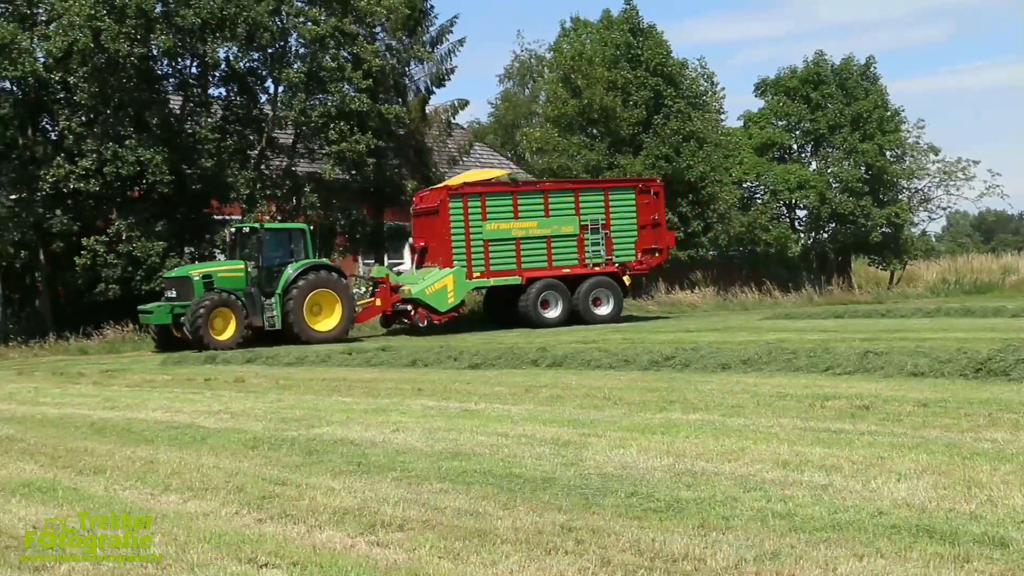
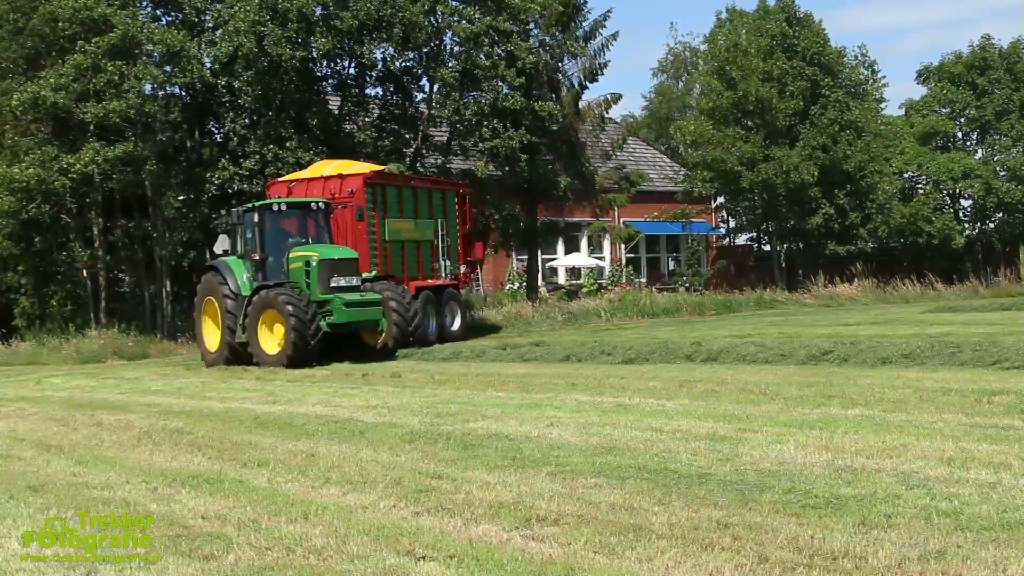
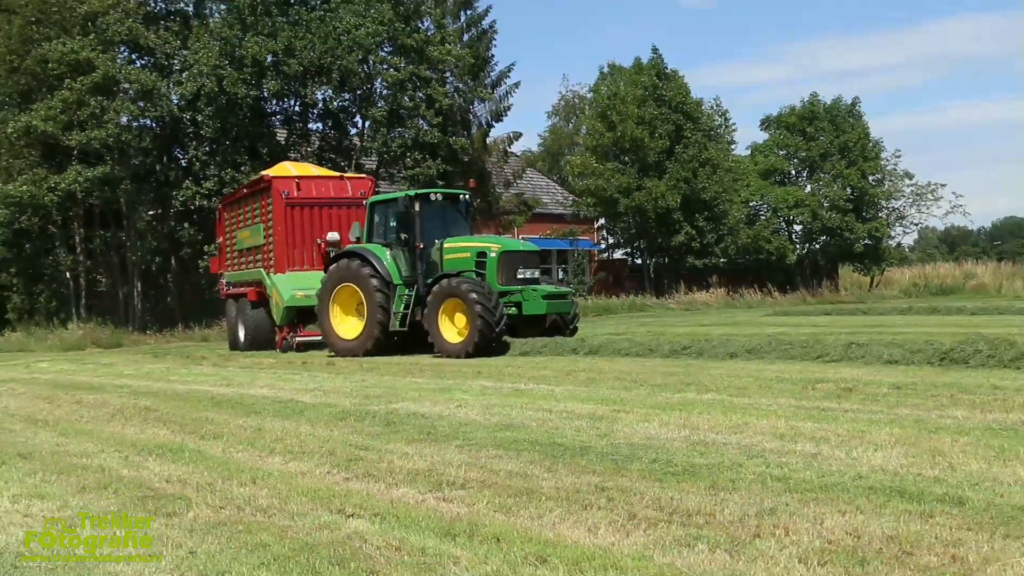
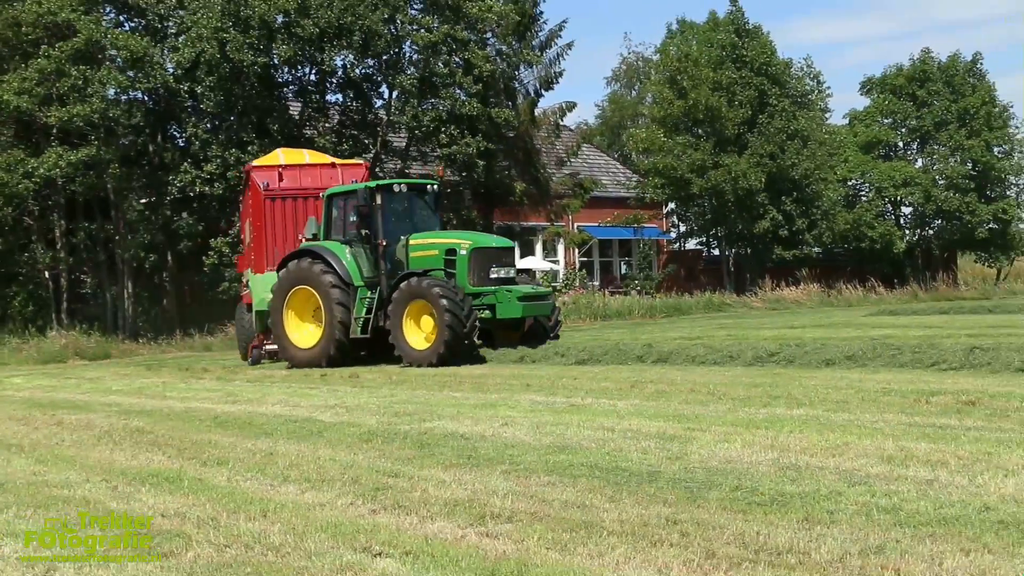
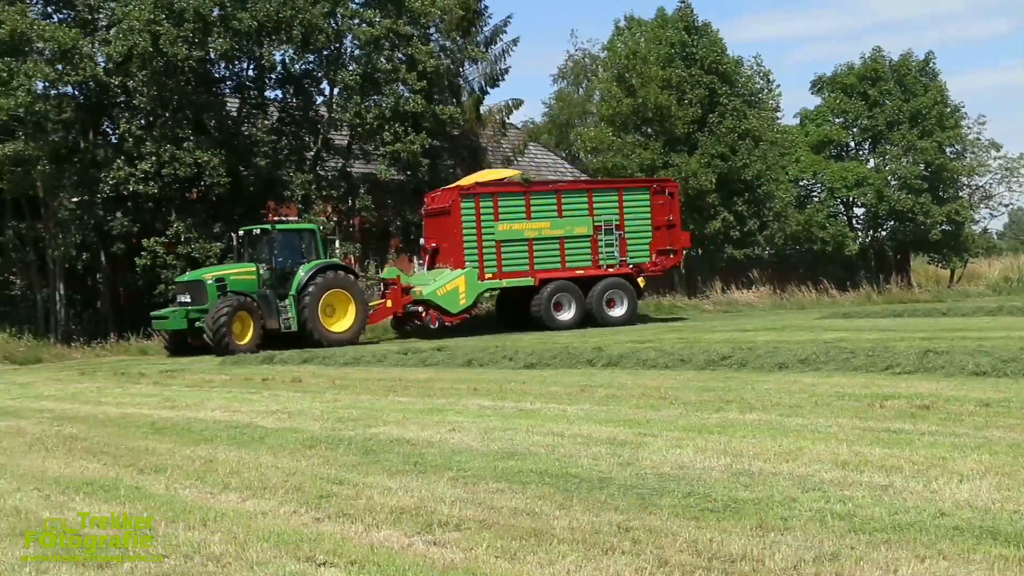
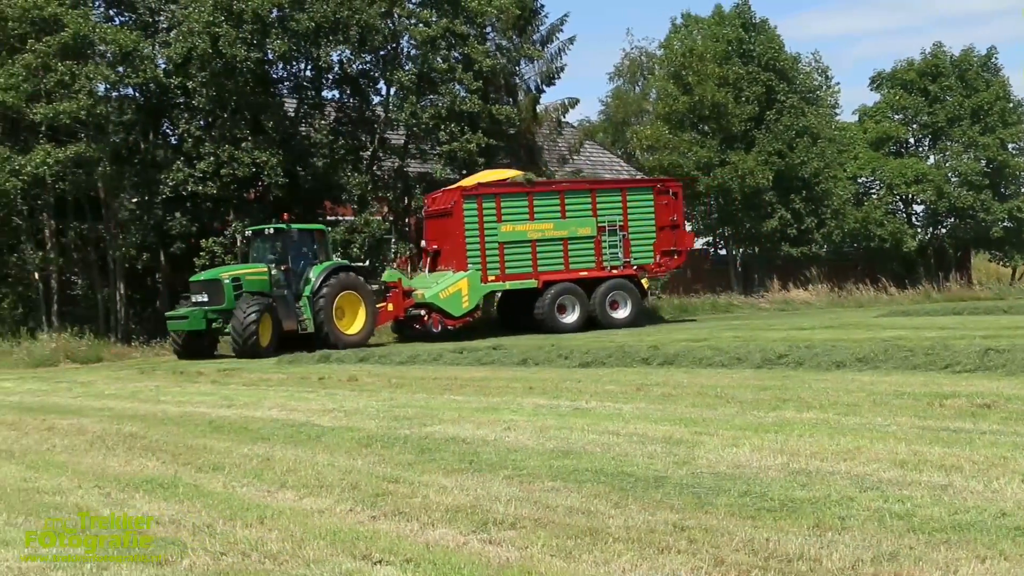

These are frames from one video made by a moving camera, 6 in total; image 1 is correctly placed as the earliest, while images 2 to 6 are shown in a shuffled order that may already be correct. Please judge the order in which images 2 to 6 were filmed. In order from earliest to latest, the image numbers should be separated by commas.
5, 6, 2, 4, 3
